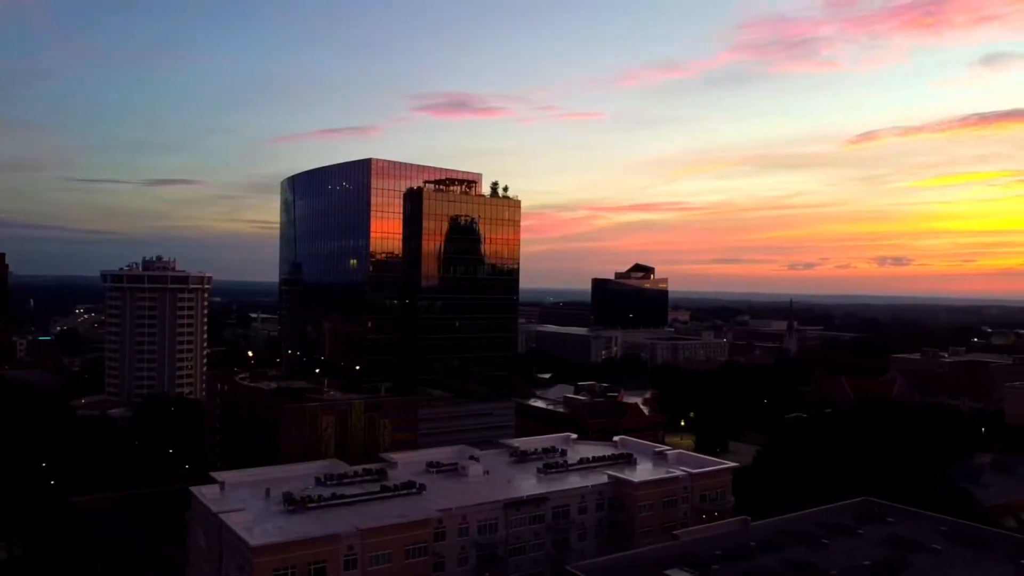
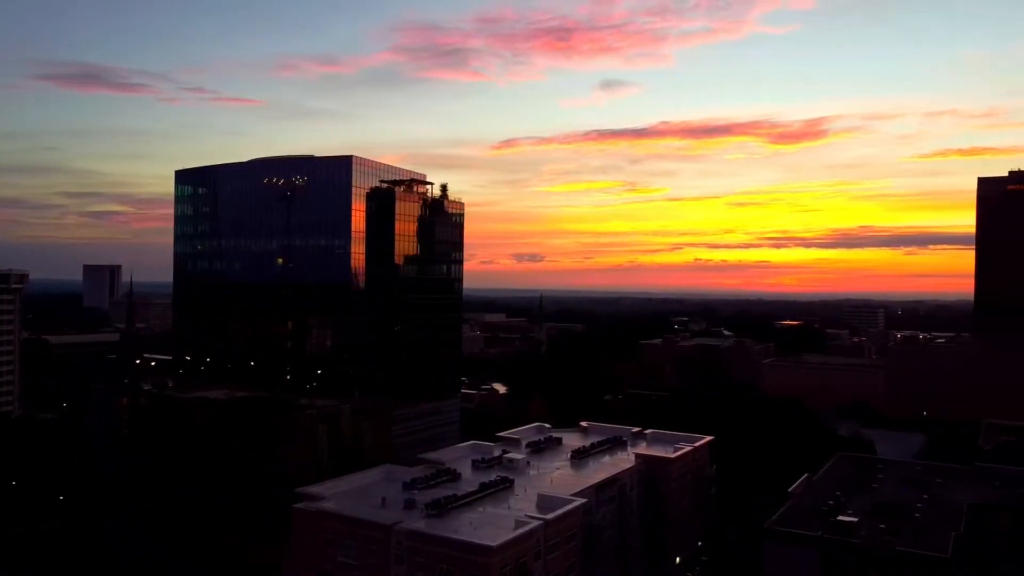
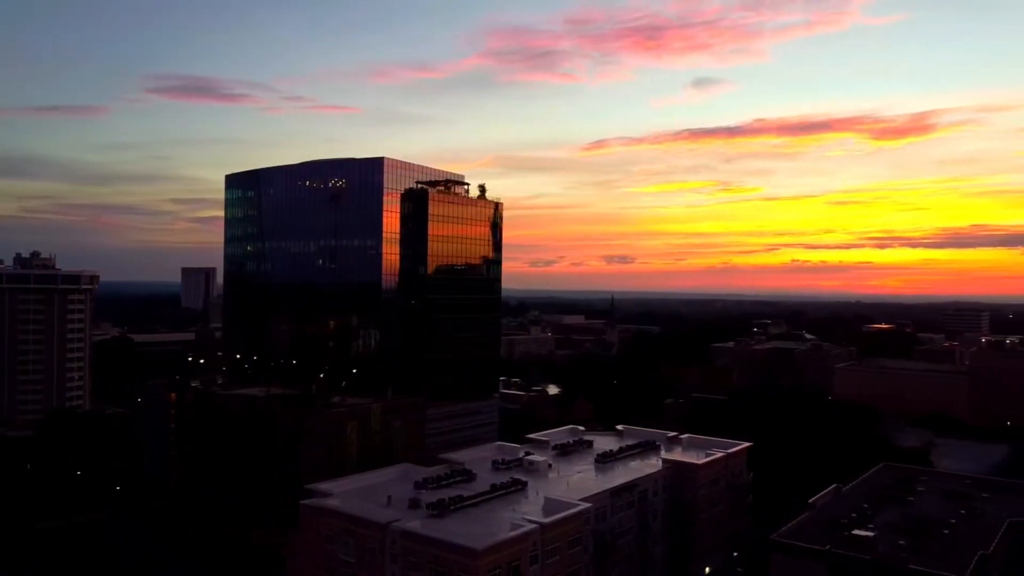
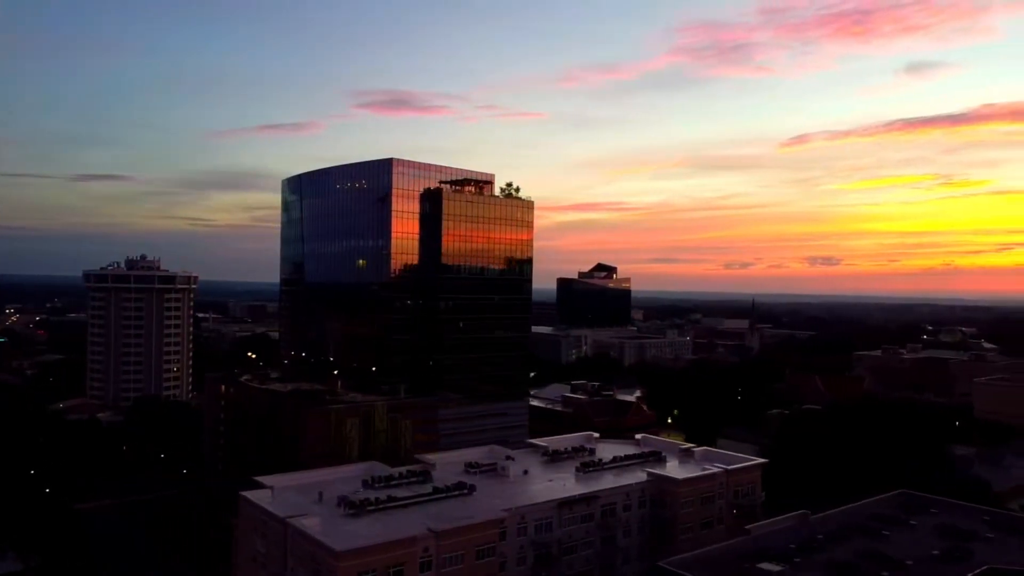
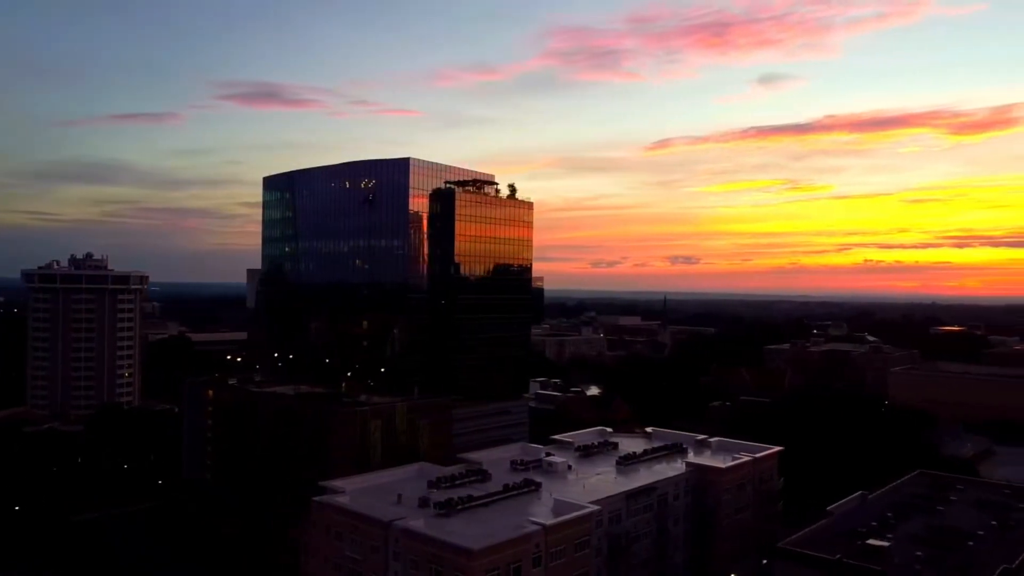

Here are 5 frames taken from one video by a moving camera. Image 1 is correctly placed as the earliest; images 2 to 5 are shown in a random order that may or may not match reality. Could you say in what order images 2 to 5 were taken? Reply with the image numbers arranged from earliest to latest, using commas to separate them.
4, 5, 3, 2
